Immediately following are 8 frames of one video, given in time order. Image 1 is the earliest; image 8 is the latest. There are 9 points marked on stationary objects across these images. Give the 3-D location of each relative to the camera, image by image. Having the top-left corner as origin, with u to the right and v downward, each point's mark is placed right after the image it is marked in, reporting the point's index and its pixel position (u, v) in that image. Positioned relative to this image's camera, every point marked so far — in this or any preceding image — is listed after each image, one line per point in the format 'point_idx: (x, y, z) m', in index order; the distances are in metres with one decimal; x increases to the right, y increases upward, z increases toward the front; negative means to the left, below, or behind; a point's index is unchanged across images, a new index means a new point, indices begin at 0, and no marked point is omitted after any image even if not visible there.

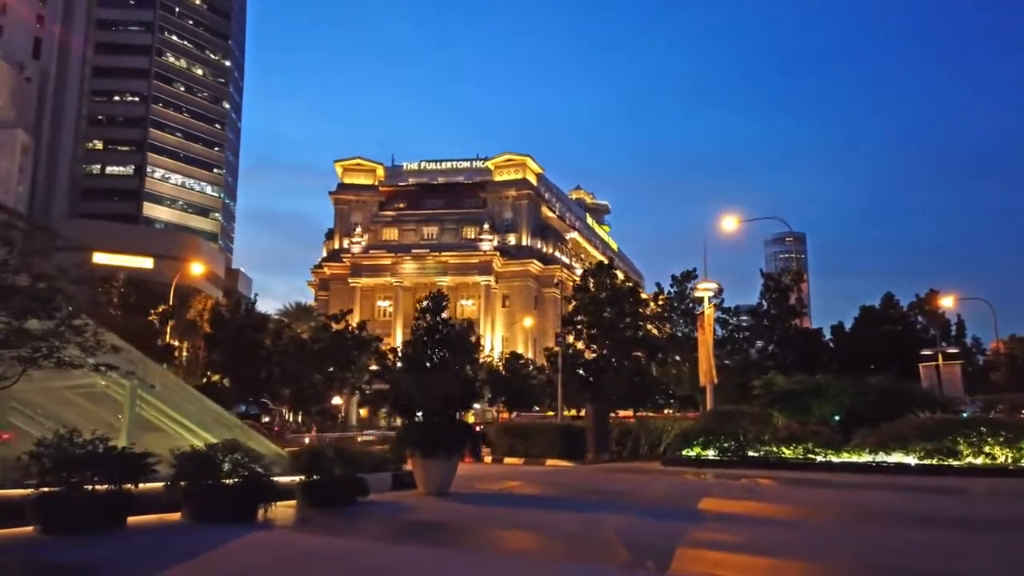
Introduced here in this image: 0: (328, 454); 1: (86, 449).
0: (-4.1, -3.6, +18.9) m
1: (-7.8, -3.0, +15.8) m
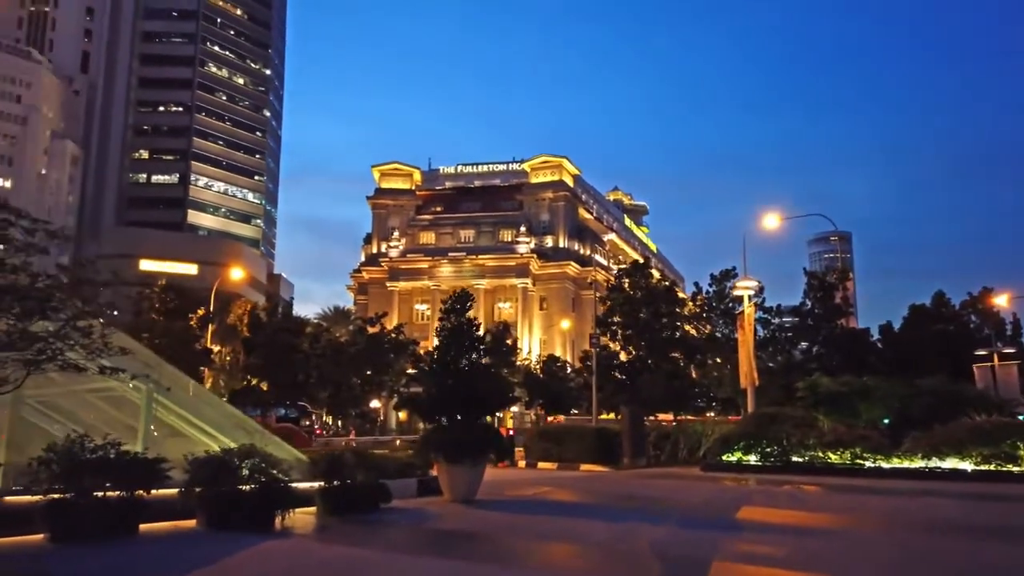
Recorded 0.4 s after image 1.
0: (-3.5, -3.6, +18.2) m
1: (-7.4, -3.0, +15.3) m
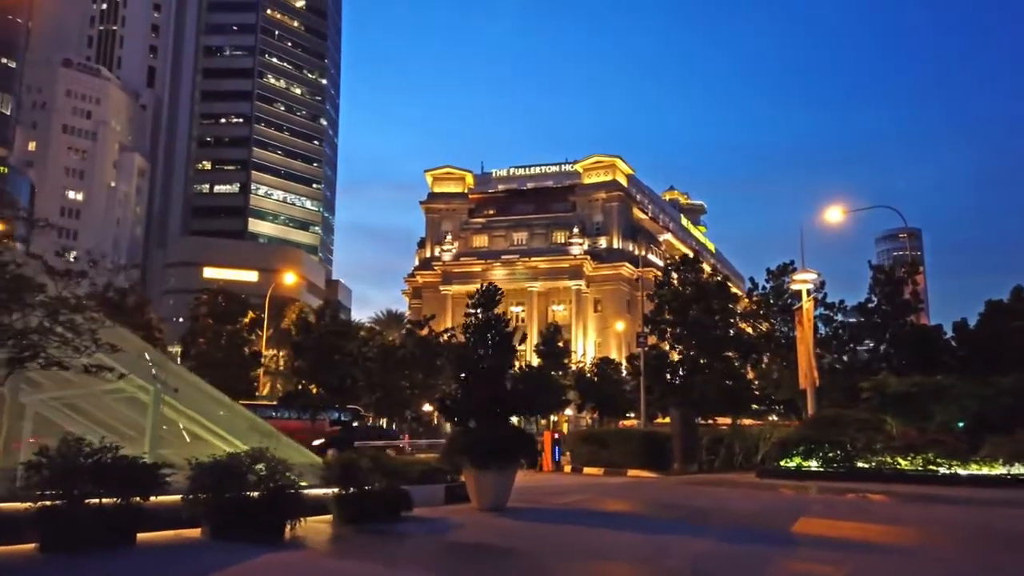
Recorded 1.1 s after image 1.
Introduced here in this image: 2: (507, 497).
0: (-2.9, -3.5, +16.9) m
1: (-7.0, -2.8, +14.3) m
2: (-0.1, -4.5, +18.6) m
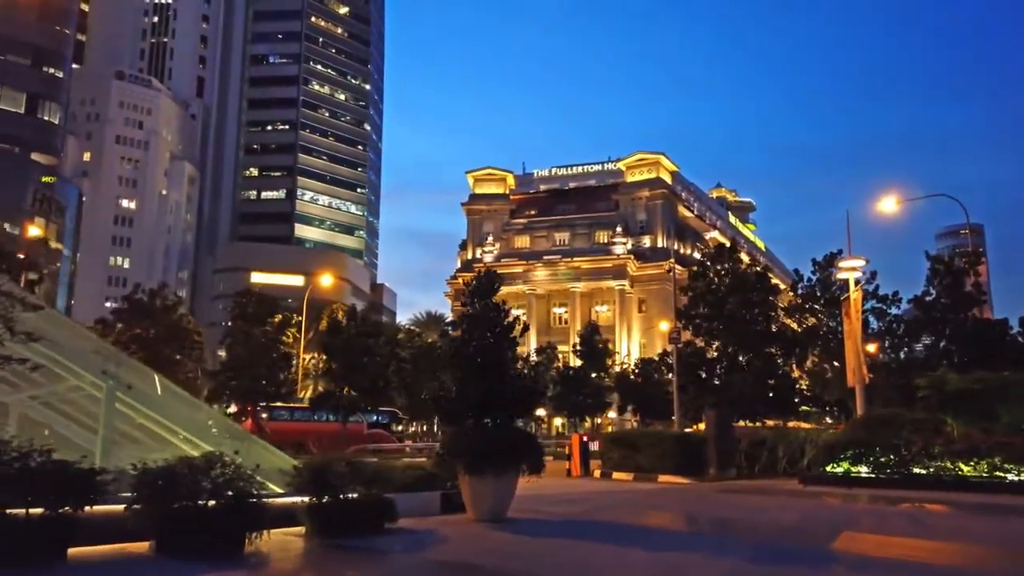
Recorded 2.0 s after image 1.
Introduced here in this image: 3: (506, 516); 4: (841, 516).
0: (-3.0, -3.2, +15.0) m
1: (-7.2, -2.6, +12.6) m
2: (-0.1, -4.2, +16.5) m
3: (-0.1, -4.4, +16.6) m
4: (+7.6, -5.2, +19.6) m
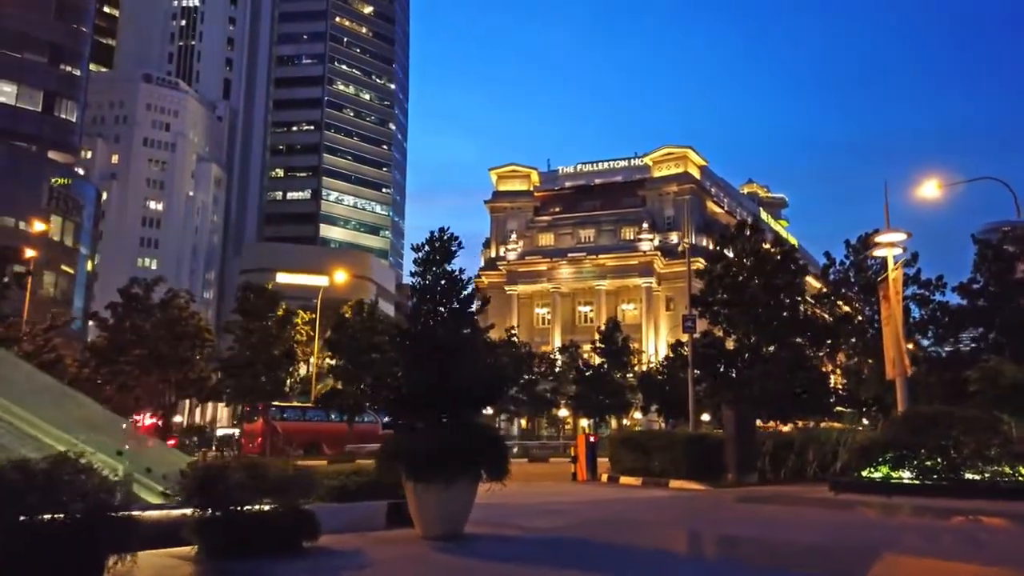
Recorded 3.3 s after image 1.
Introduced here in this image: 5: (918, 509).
0: (-3.7, -2.6, +12.0) m
1: (-8.0, -2.0, +9.8) m
2: (-0.7, -3.6, +13.4) m
3: (-0.8, -3.9, +13.5) m
4: (+7.0, -4.6, +16.2) m
5: (+9.3, -5.1, +19.6) m
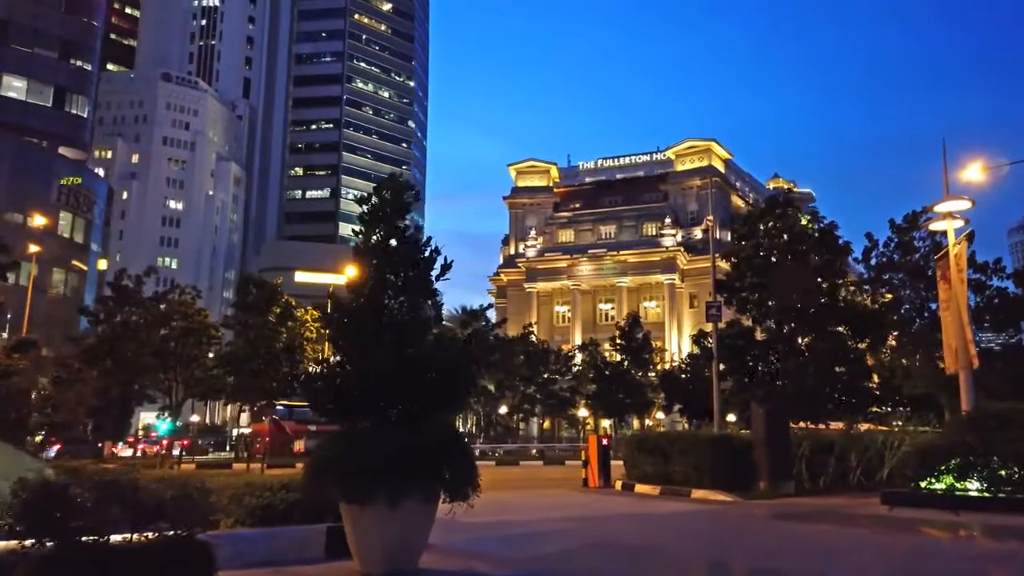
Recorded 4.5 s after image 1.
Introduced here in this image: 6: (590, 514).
0: (-4.1, -2.1, +8.9) m
1: (-8.5, -1.5, +6.8) m
2: (-1.1, -3.2, +10.2) m
3: (-1.1, -3.4, +10.3) m
4: (+6.7, -4.1, +12.8) m
5: (+9.1, -4.5, +16.2) m
6: (+1.7, -4.8, +18.3) m
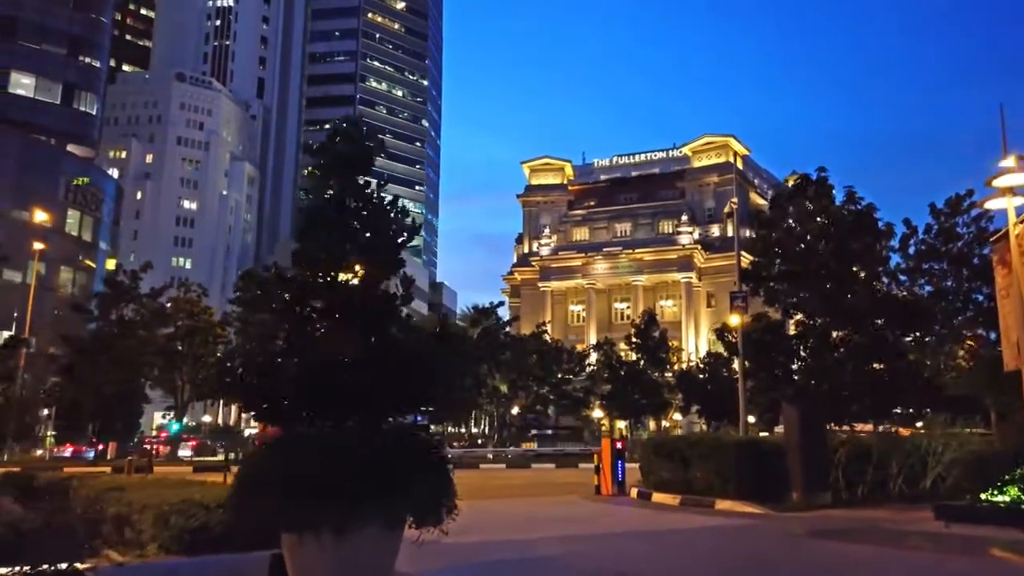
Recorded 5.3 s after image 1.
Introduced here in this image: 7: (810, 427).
0: (-4.3, -1.8, +6.8) m
1: (-8.7, -1.2, +4.7) m
2: (-1.3, -2.8, +8.0) m
3: (-1.3, -3.1, +8.1) m
4: (+6.6, -3.8, +10.5) m
5: (+9.1, -4.2, +13.8) m
6: (+1.8, -4.5, +16.1) m
7: (+6.9, -3.2, +19.7) m
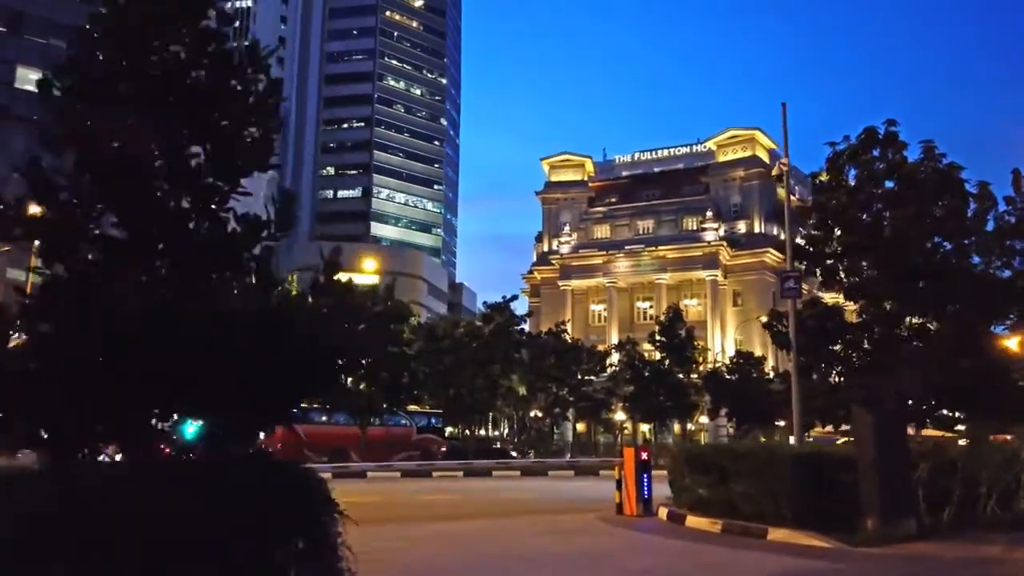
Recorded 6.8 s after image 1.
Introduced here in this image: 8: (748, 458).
0: (-4.6, -1.3, +3.0) m
1: (-9.1, -0.8, +1.0) m
2: (-1.6, -2.4, +4.2) m
3: (-1.6, -2.6, +4.3) m
4: (+6.4, -3.3, +6.4) m
5: (+8.9, -3.7, +9.7) m
6: (+1.7, -4.0, +12.2) m
7: (+6.9, -2.7, +15.7) m
8: (+4.6, -3.4, +17.5) m
